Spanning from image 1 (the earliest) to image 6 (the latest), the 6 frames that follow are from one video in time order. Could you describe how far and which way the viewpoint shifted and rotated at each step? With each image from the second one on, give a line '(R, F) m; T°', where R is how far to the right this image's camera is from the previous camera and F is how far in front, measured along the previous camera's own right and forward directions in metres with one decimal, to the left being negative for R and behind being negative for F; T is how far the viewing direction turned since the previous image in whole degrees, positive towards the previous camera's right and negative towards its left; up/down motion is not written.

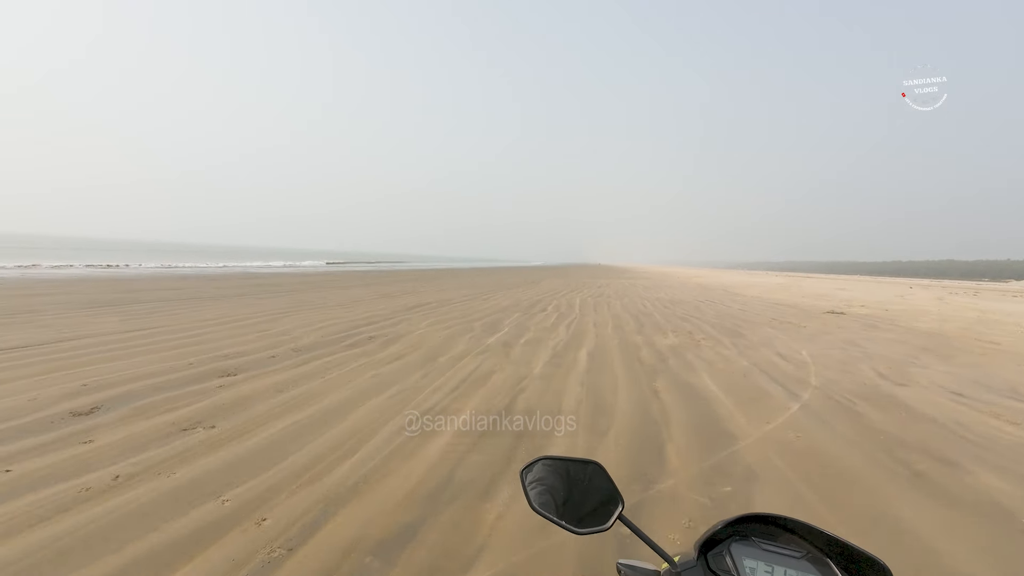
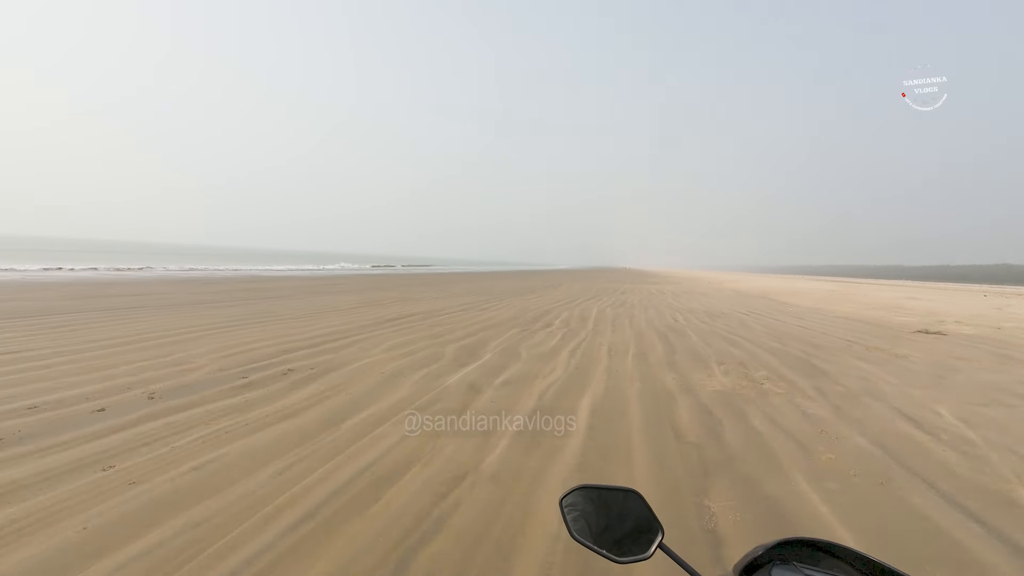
(+0.3, +1.1) m; -3°
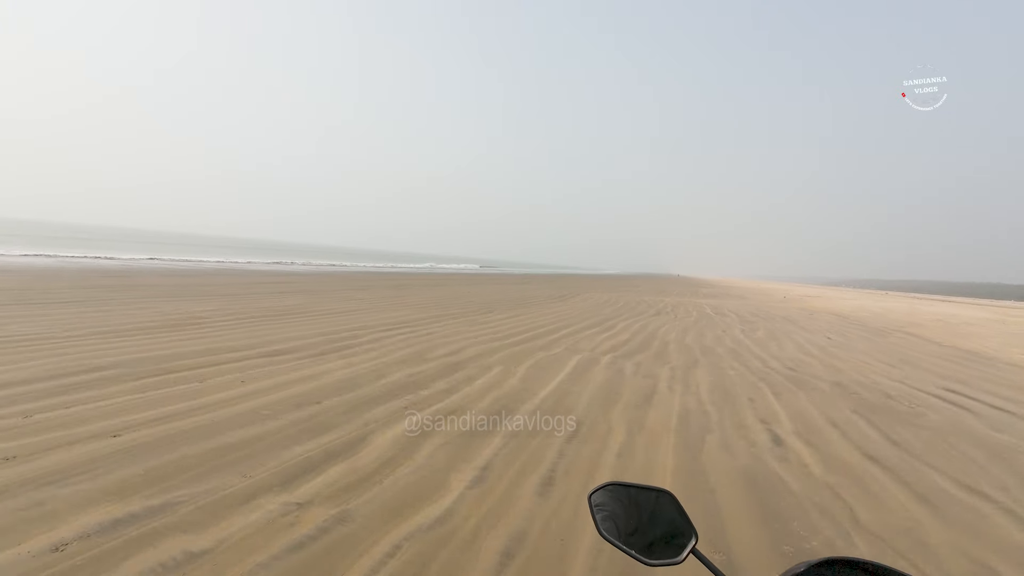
(+1.1, +3.5) m; -6°
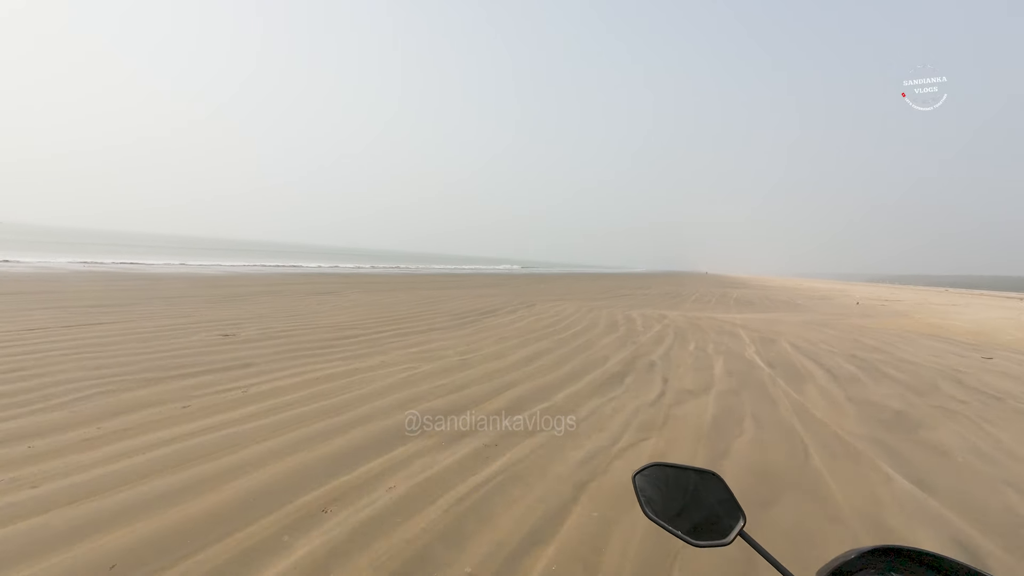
(+1.9, +4.3) m; -3°
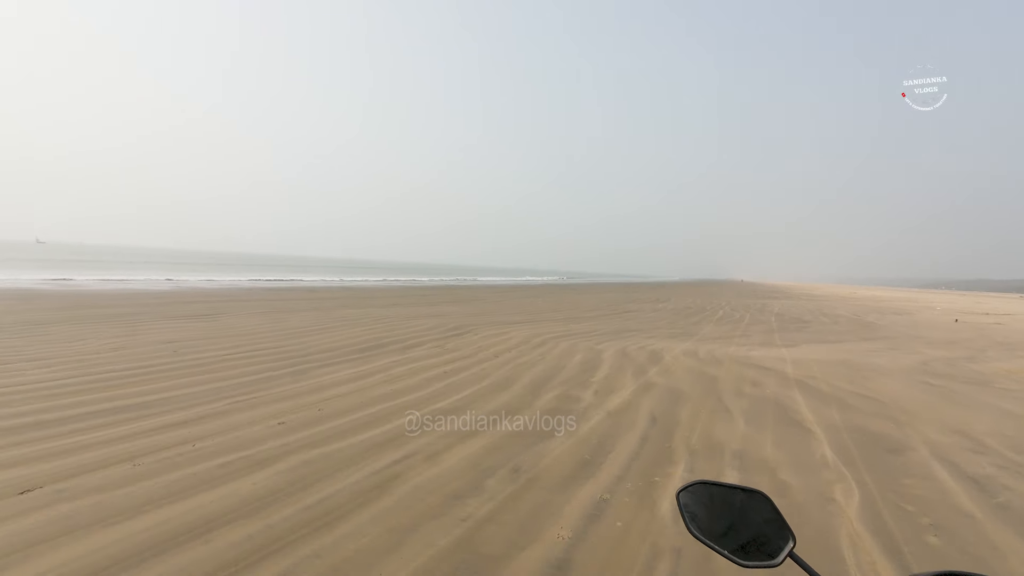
(+1.3, +2.5) m; -4°
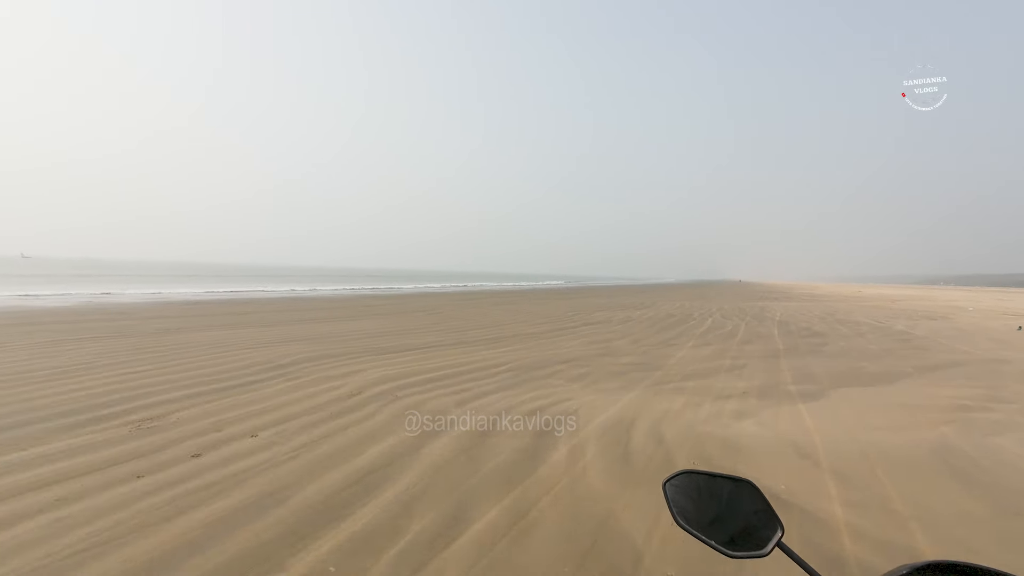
(+1.1, +1.9) m; 0°
